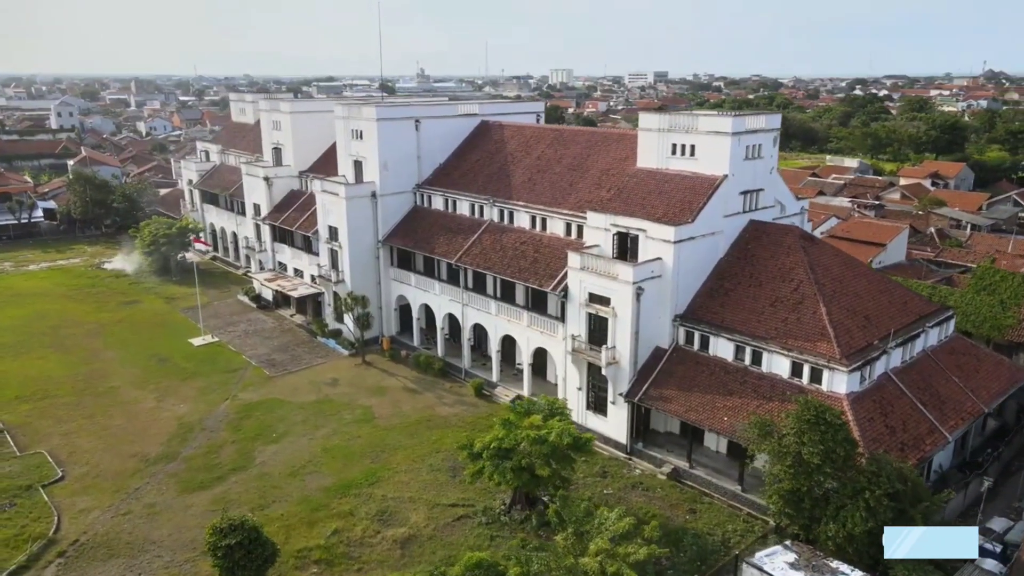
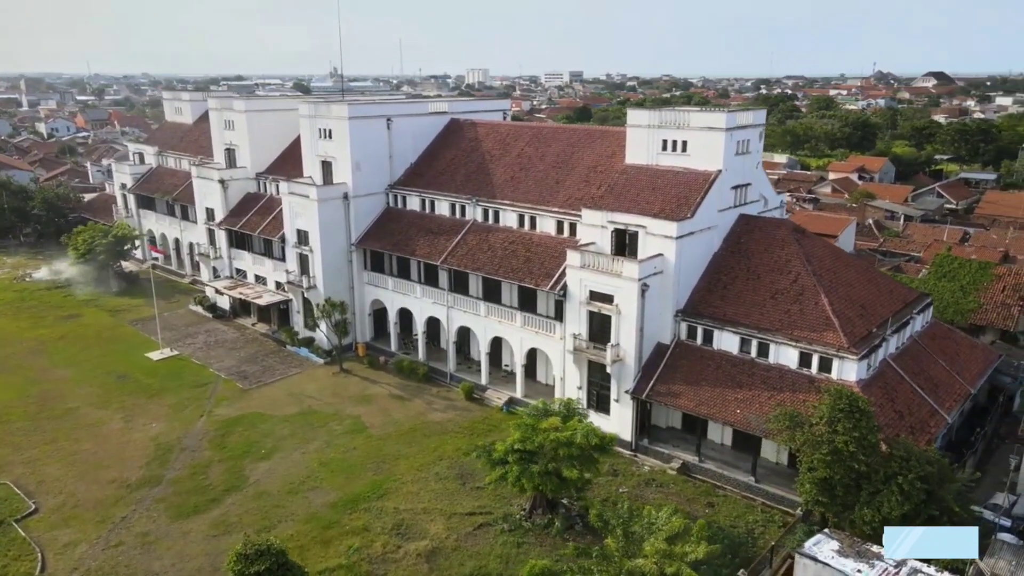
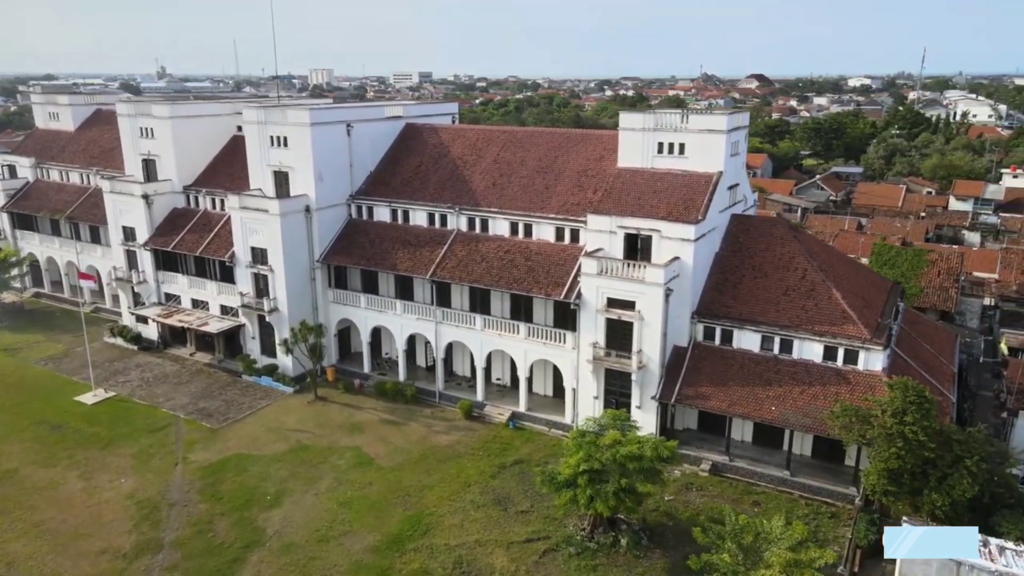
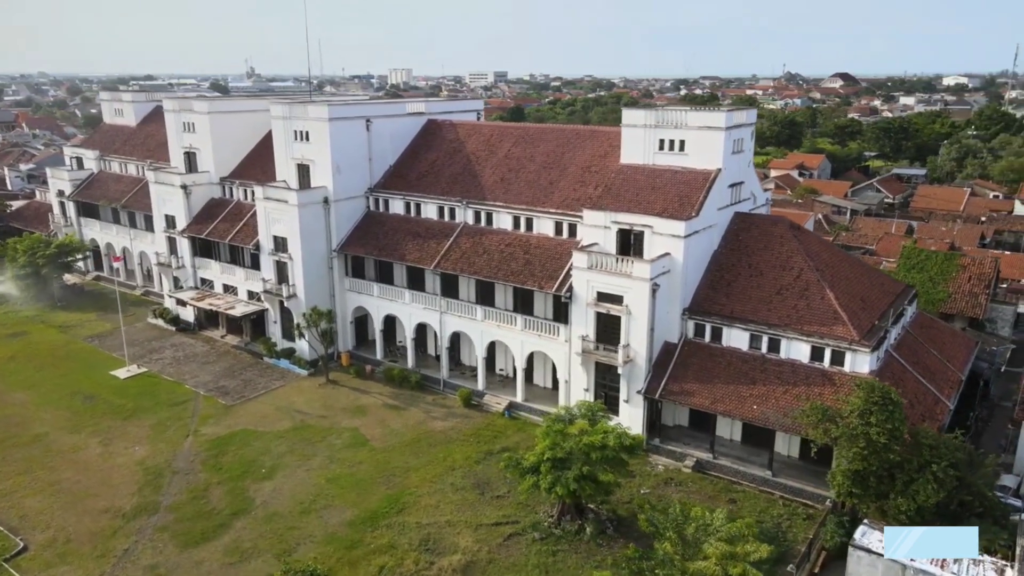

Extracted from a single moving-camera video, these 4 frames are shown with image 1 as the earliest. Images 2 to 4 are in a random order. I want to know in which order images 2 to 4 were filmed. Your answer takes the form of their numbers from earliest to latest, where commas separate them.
2, 4, 3
